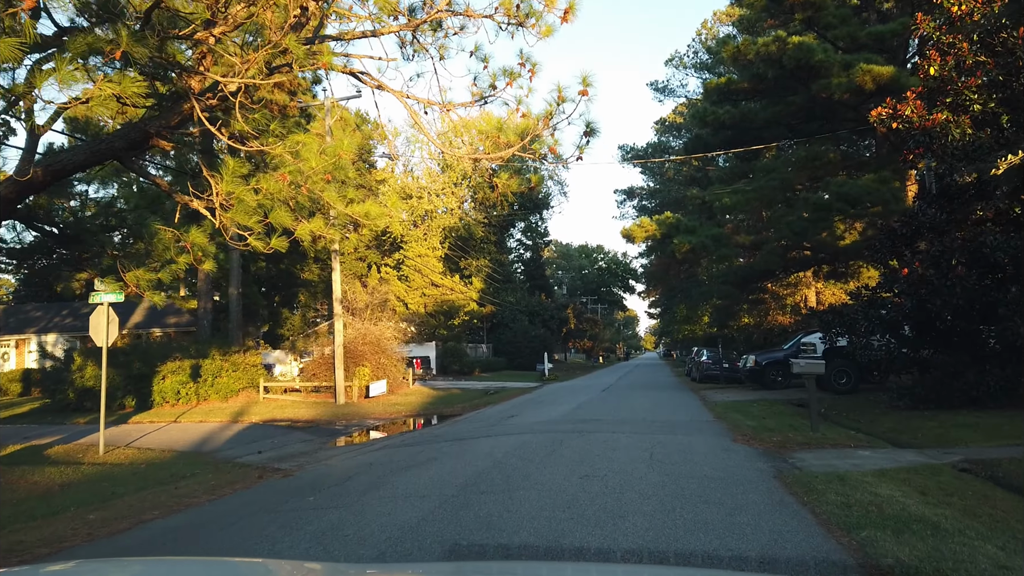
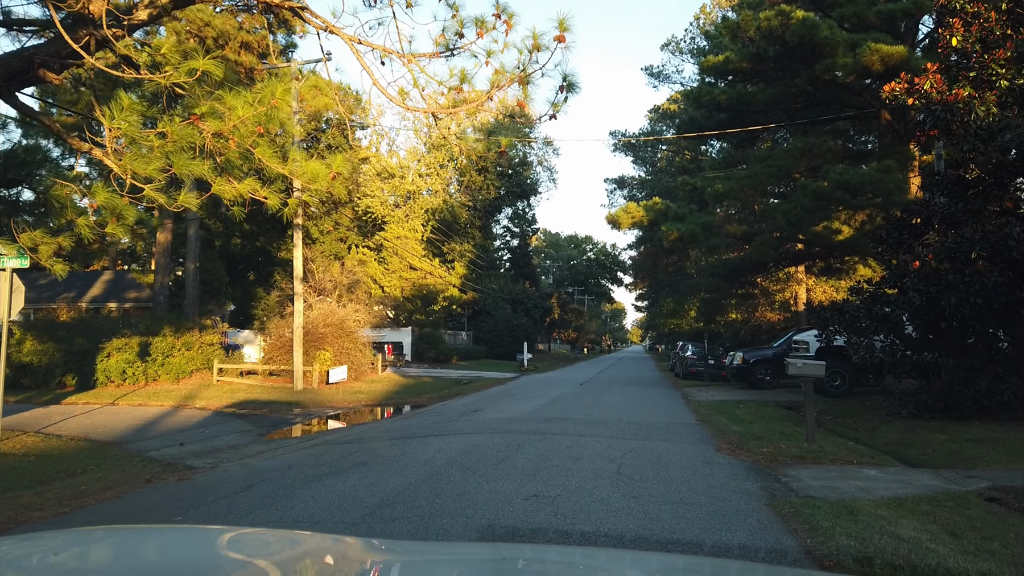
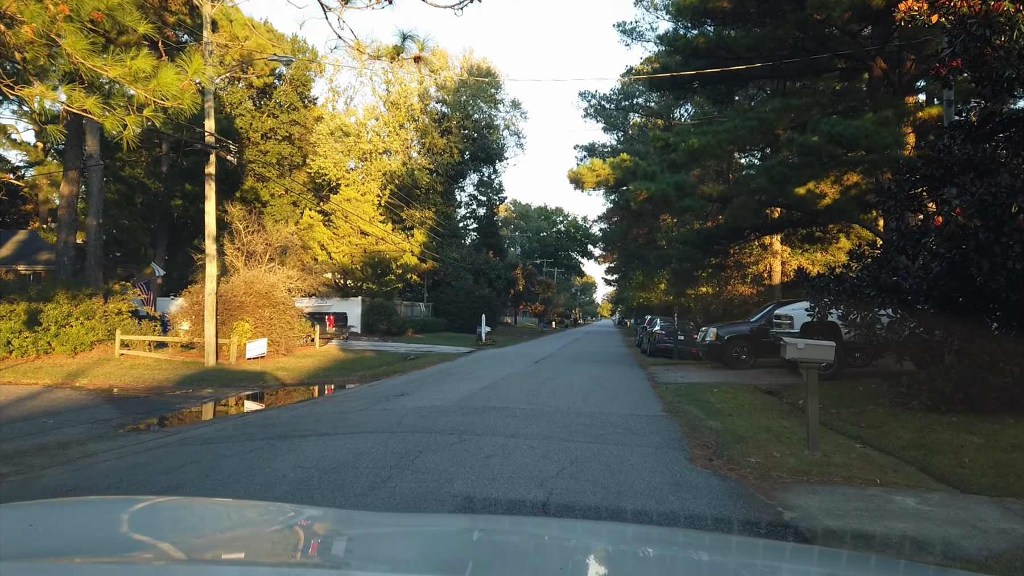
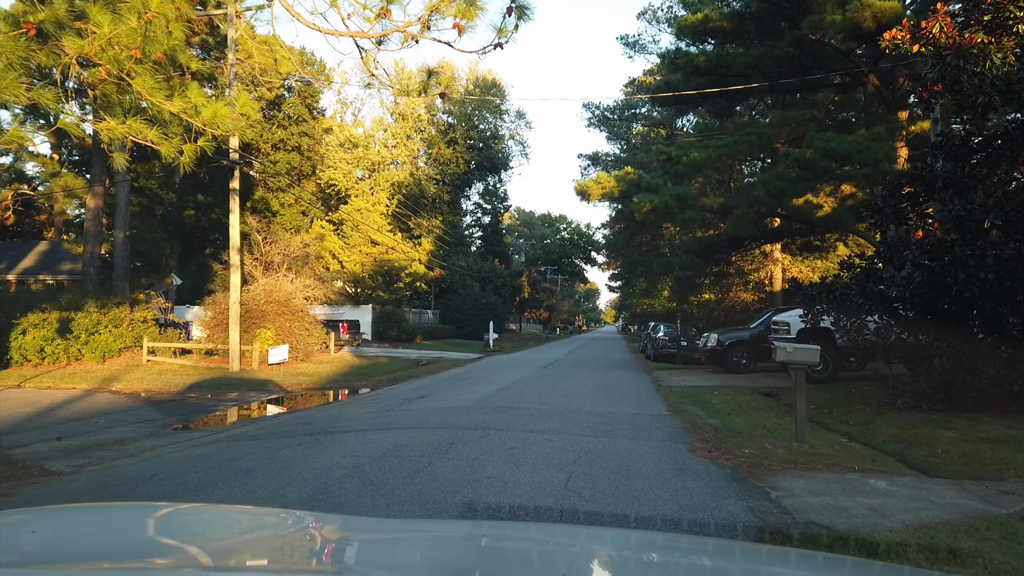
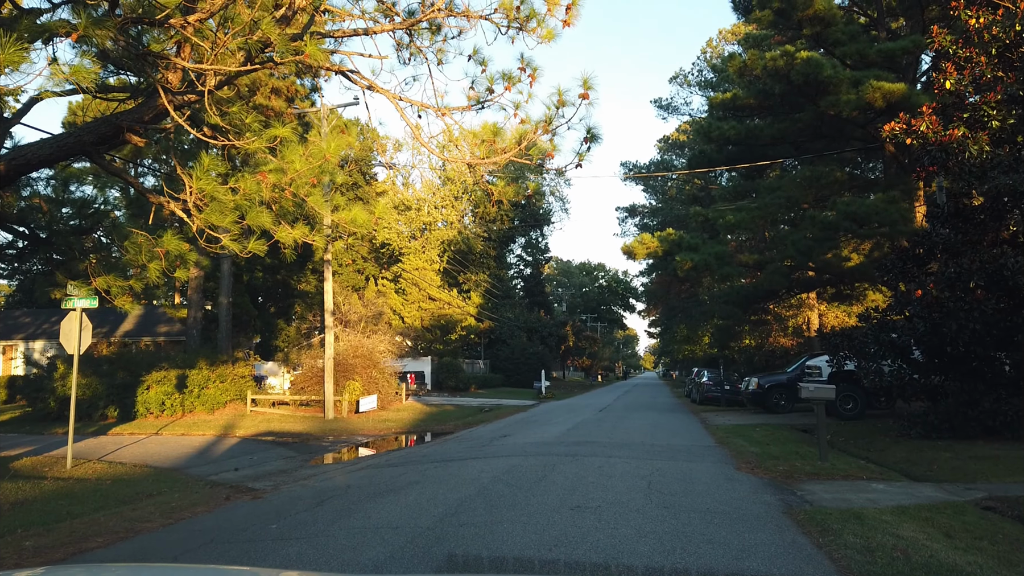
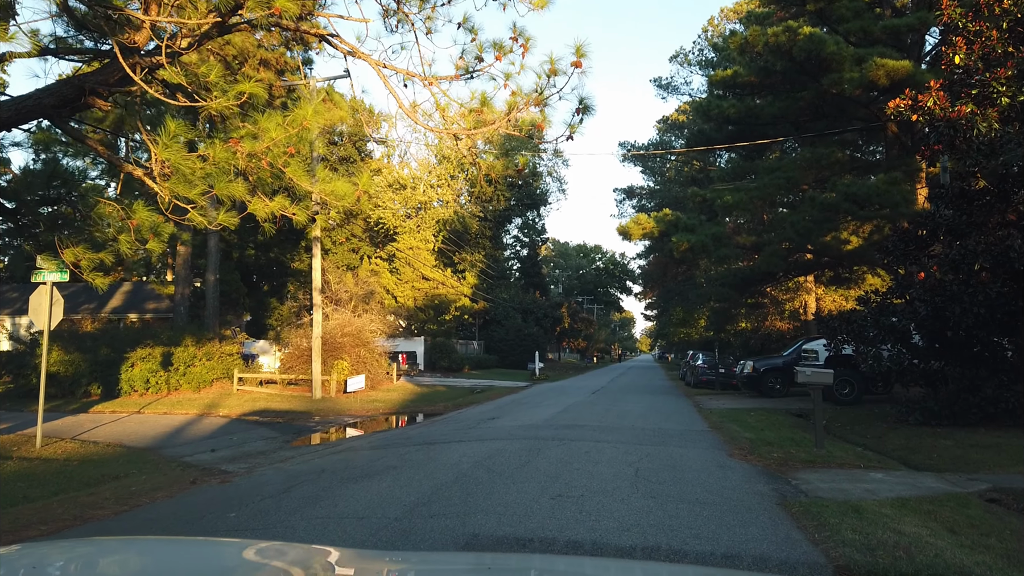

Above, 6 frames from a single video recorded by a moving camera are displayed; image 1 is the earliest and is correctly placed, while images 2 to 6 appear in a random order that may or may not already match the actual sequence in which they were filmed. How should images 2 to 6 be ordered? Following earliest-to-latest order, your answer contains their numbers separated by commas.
5, 6, 2, 4, 3
